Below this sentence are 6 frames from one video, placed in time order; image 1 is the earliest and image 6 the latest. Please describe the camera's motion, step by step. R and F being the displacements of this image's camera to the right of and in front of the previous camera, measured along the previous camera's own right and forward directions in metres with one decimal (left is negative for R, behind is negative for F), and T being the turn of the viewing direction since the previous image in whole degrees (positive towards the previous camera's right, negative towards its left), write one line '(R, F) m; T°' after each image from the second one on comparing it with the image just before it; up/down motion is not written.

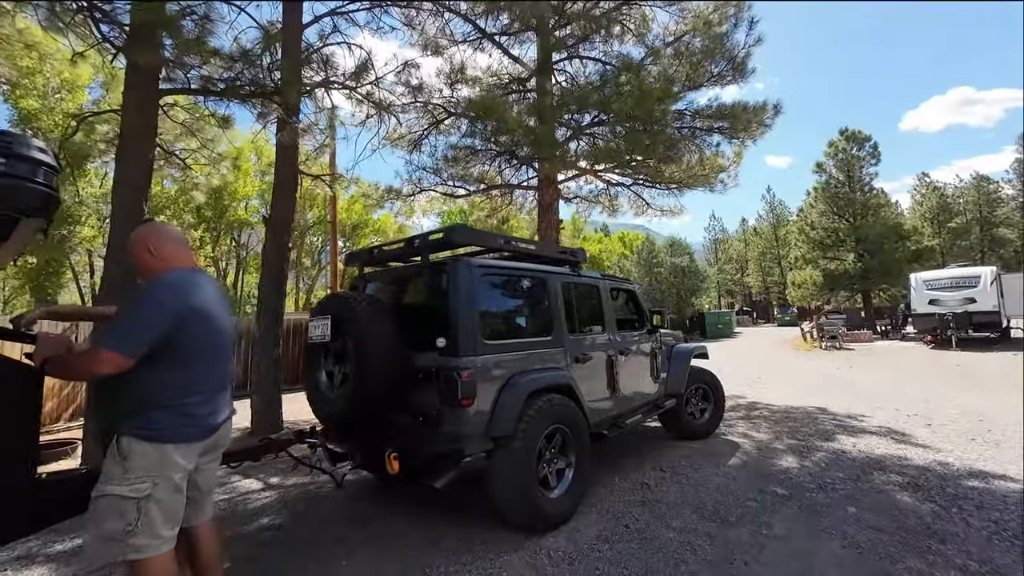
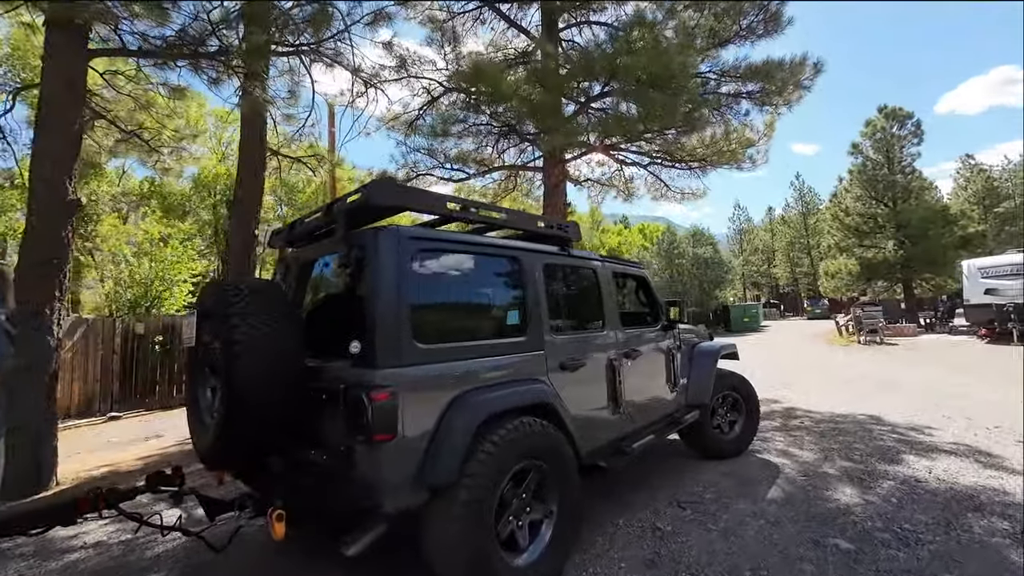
(+0.4, +1.0) m; -3°
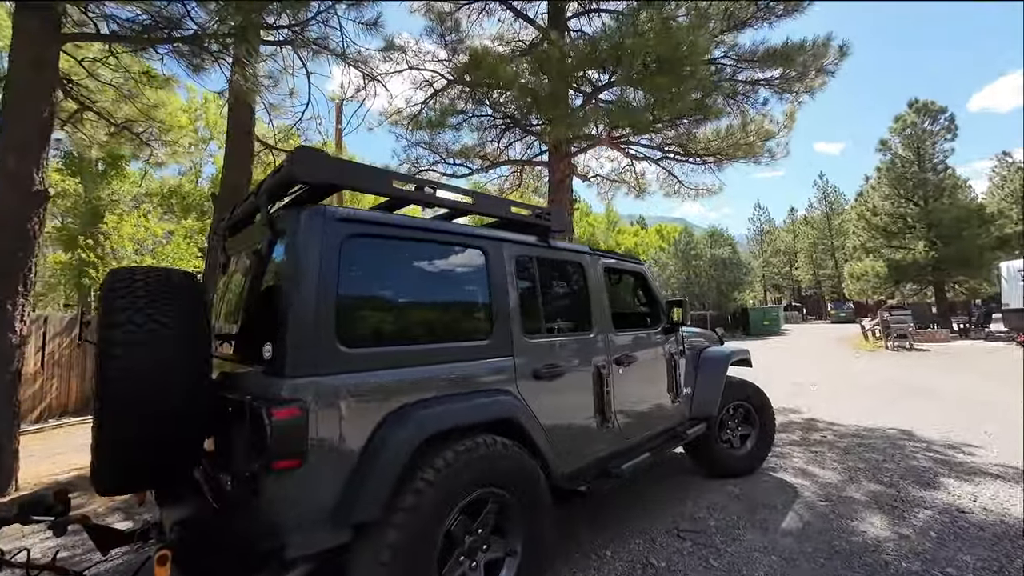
(+0.3, +0.4) m; -2°
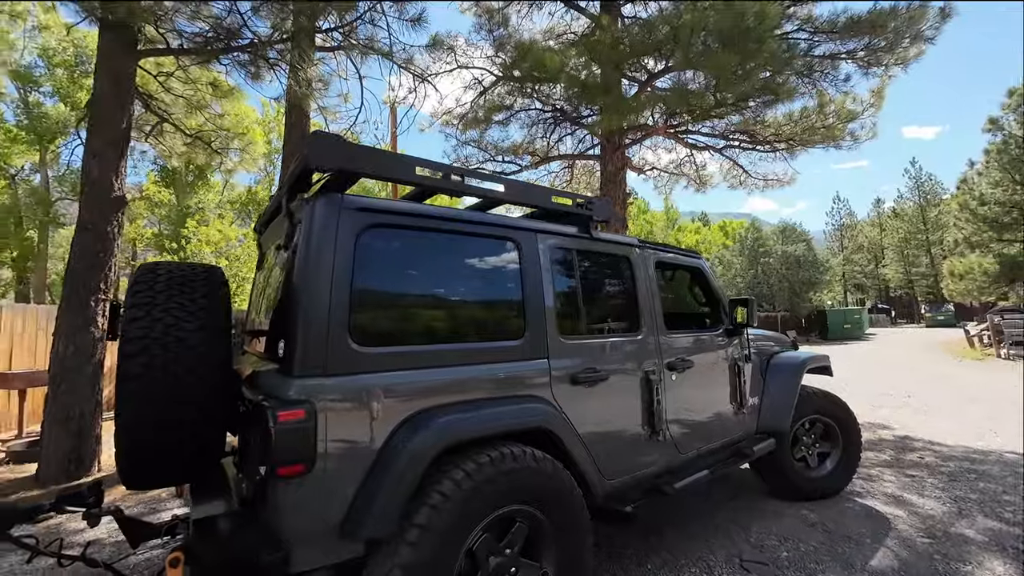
(+0.1, +0.2) m; -7°
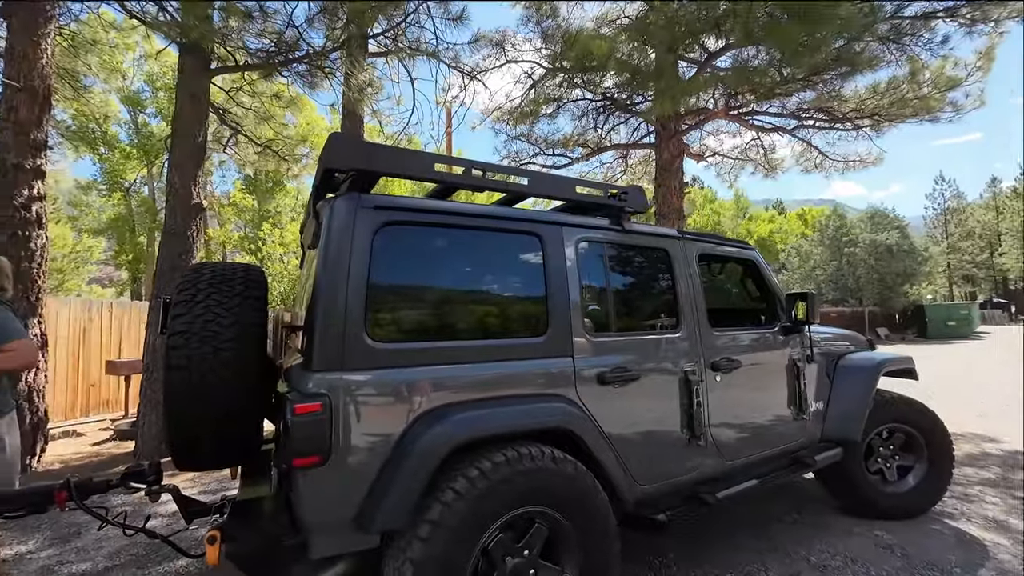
(+0.2, +0.1) m; -8°
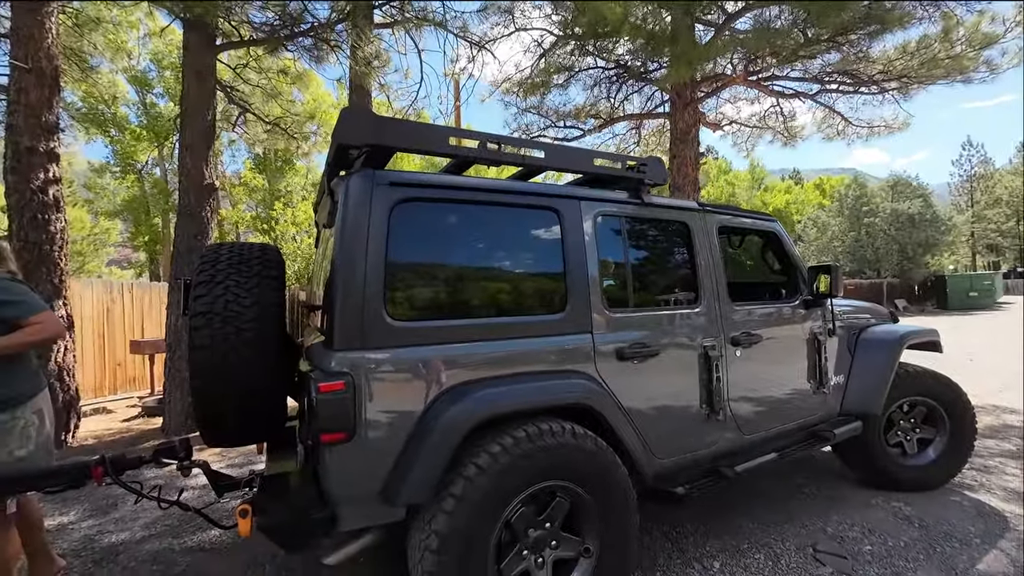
(0.0, 0.0) m; -1°
